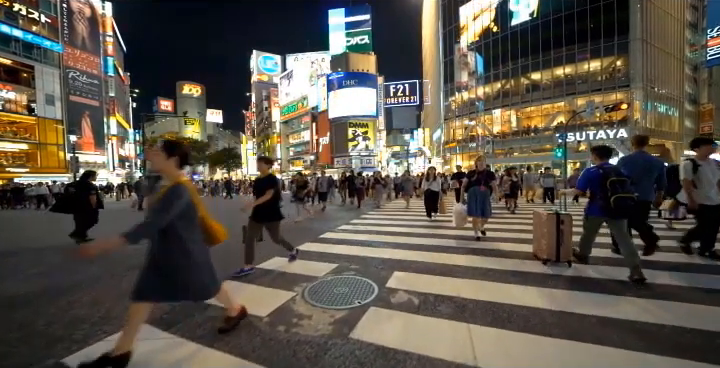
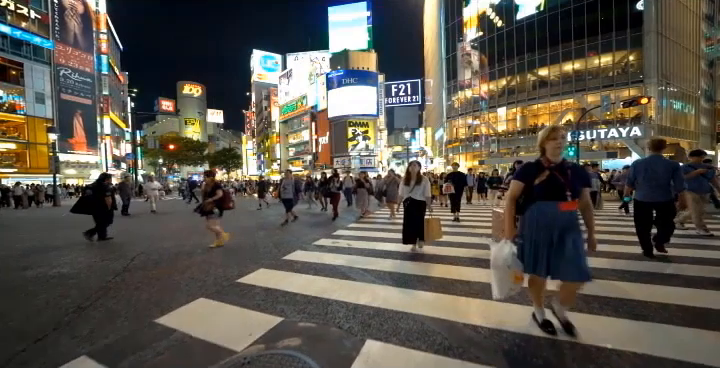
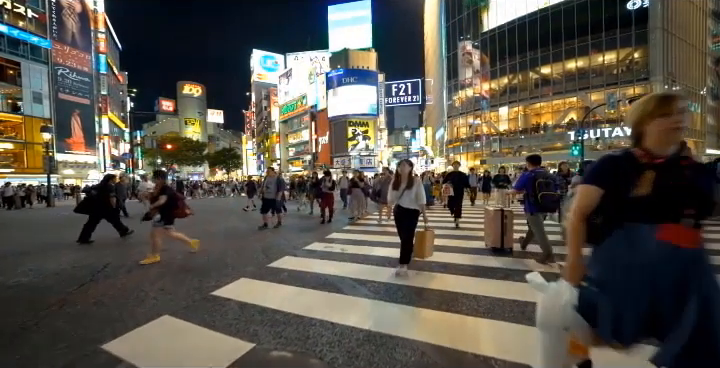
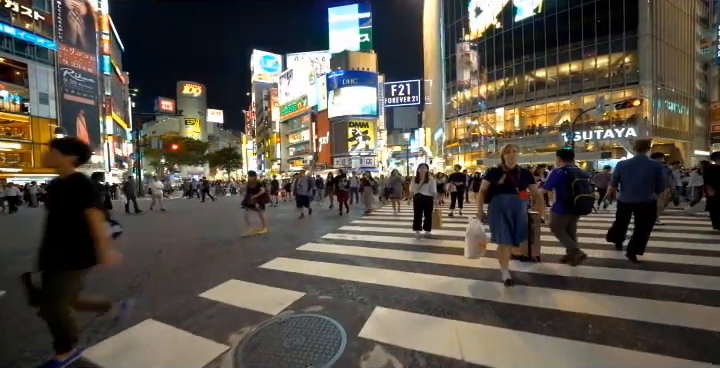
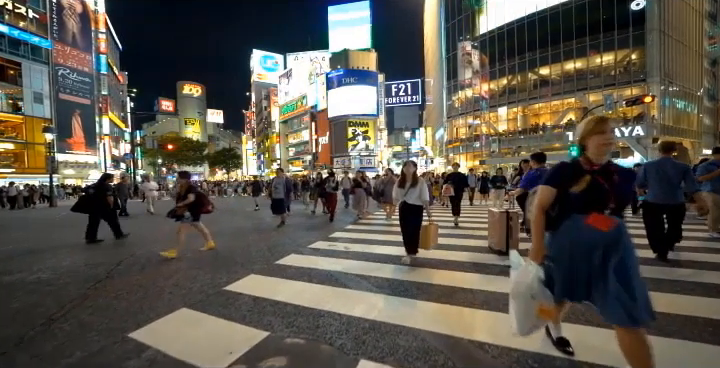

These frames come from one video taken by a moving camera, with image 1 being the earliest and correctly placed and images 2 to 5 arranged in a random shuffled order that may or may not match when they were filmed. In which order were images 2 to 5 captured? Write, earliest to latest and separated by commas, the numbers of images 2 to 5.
4, 2, 5, 3
